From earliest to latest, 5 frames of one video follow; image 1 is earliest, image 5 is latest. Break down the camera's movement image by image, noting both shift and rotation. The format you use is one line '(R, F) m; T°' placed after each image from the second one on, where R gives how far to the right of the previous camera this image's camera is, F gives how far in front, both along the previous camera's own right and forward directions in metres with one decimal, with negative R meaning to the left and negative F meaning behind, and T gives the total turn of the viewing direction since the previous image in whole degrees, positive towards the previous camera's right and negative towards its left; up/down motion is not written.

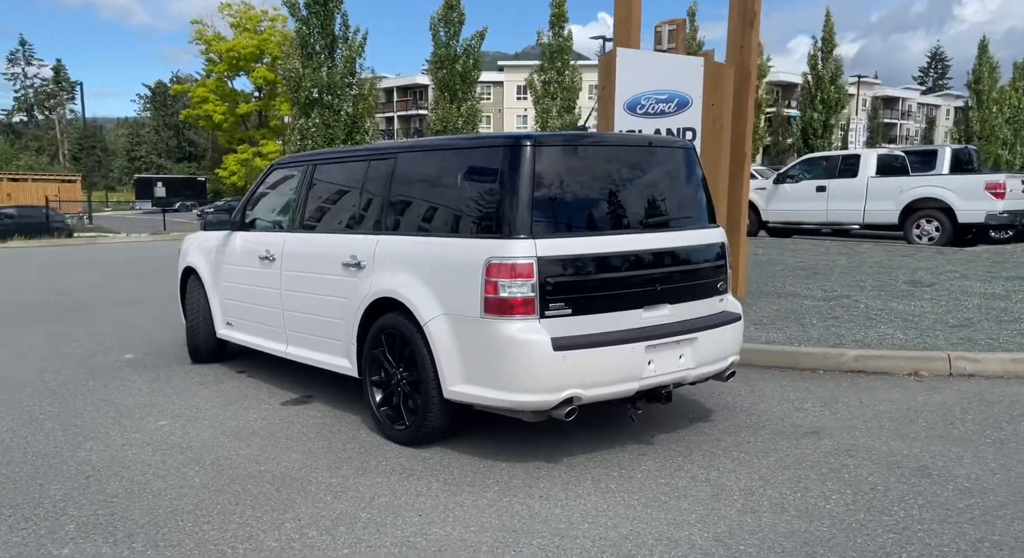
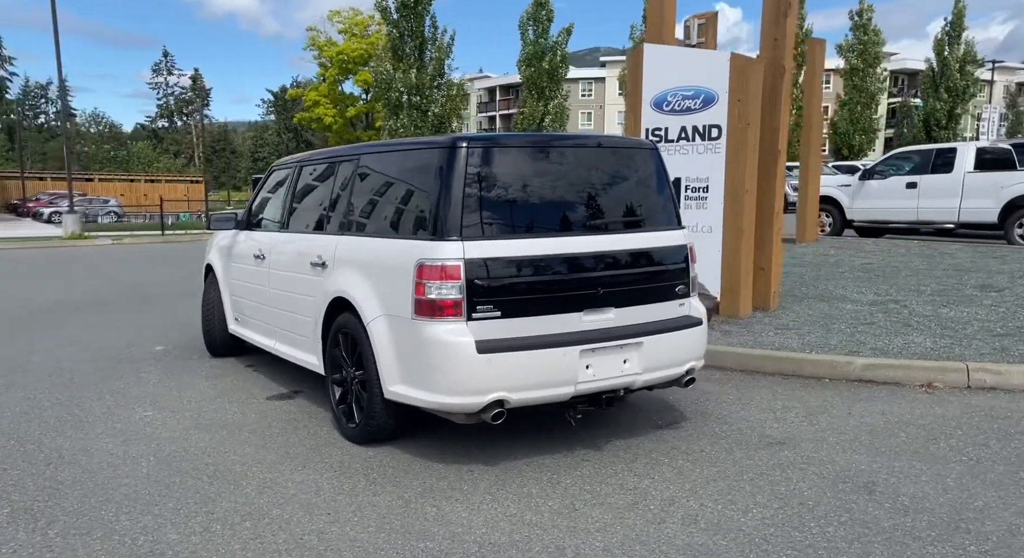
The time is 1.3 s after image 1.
(+0.7, +0.1) m; -6°
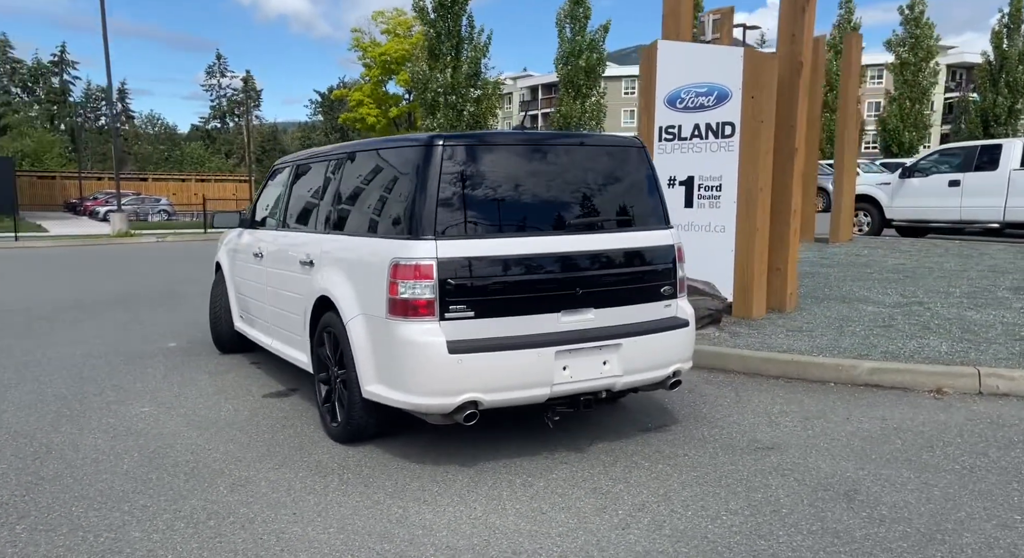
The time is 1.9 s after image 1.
(+0.3, +0.1) m; -3°
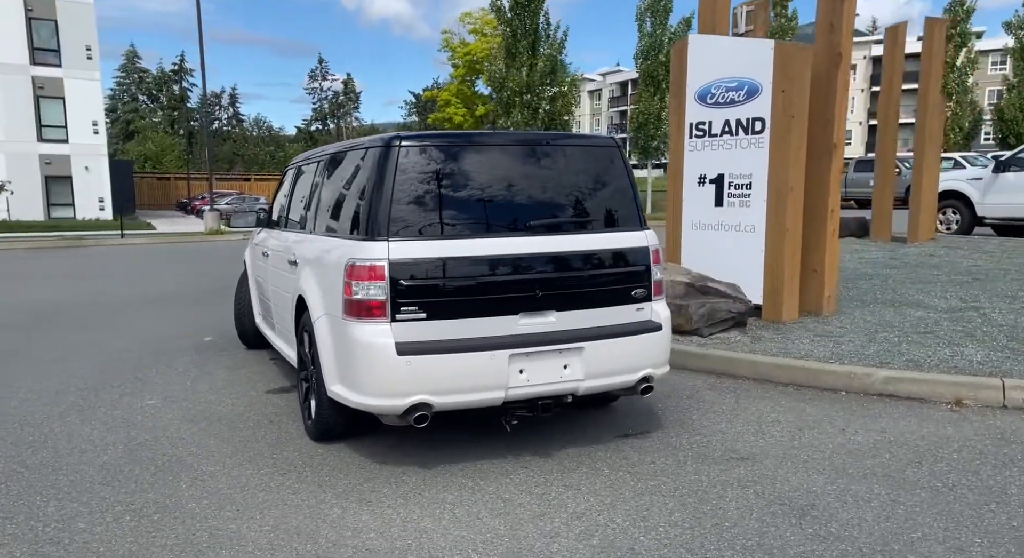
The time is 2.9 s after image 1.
(+0.6, +0.1) m; -6°
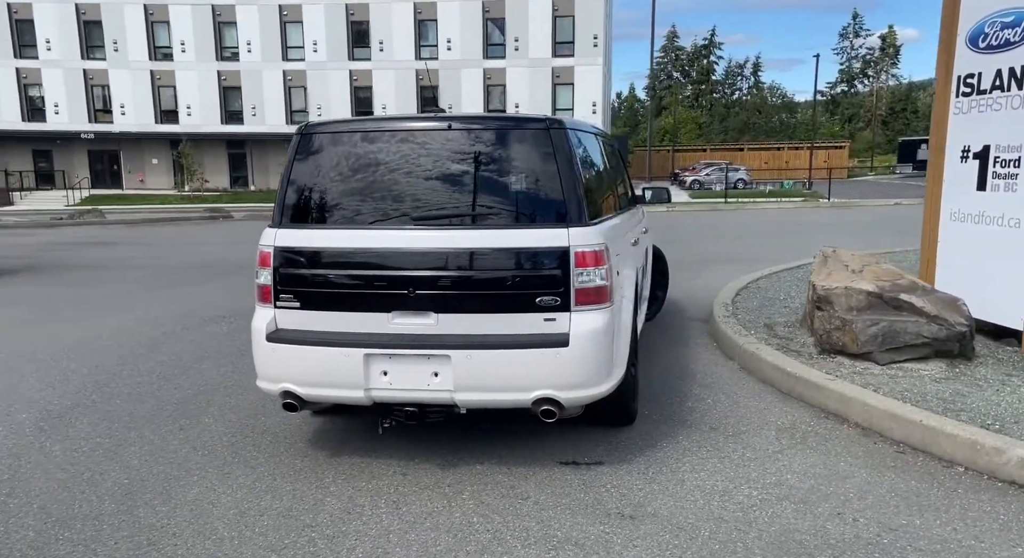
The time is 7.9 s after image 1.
(+2.4, +1.0) m; -32°
